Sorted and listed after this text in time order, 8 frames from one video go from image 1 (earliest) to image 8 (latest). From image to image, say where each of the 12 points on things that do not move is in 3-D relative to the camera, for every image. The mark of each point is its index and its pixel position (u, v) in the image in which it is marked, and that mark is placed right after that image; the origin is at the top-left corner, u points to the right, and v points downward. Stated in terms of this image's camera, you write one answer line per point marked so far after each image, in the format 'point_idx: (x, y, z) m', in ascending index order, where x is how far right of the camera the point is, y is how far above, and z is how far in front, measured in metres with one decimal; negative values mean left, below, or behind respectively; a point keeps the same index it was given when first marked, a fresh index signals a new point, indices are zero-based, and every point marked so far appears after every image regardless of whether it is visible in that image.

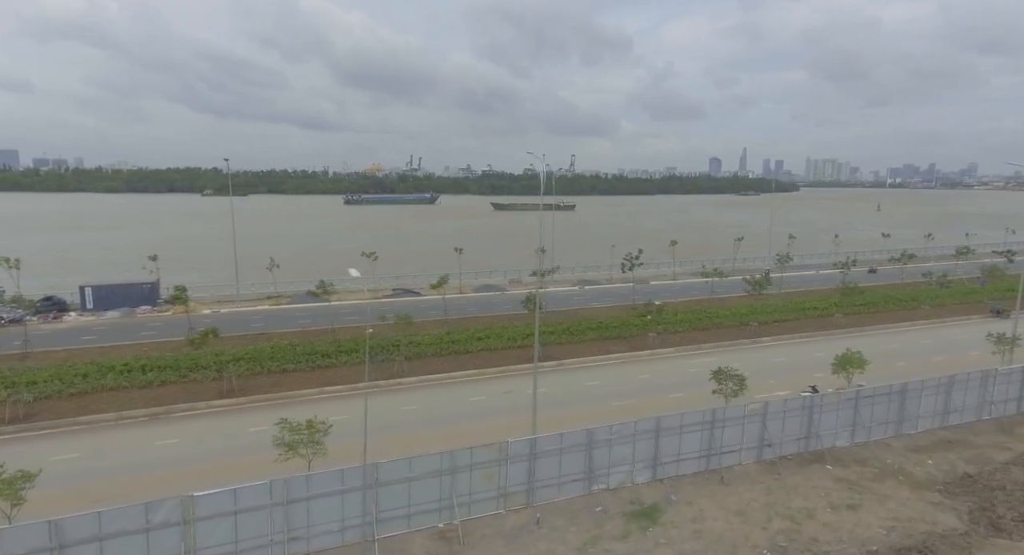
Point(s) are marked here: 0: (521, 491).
0: (+0.2, -4.0, +12.4) m
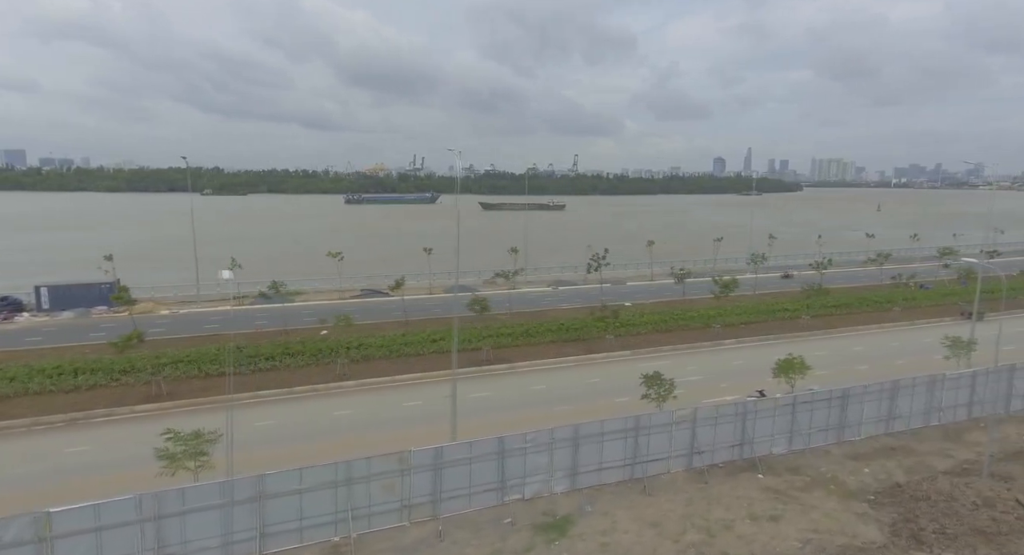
0: (-1.5, -4.1, +11.9) m
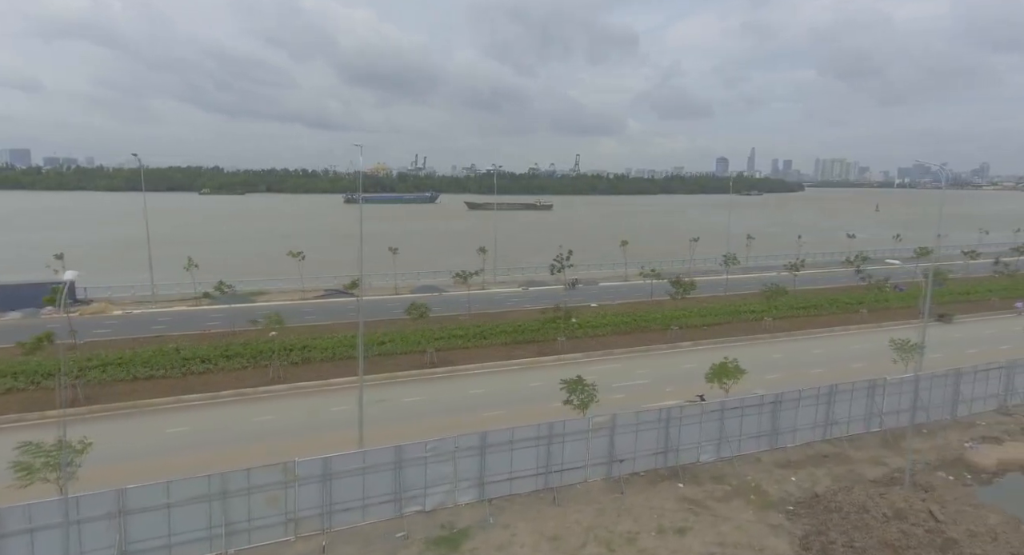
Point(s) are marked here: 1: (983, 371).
0: (-3.4, -4.1, +11.4) m
1: (+14.0, -2.8, +19.7) m
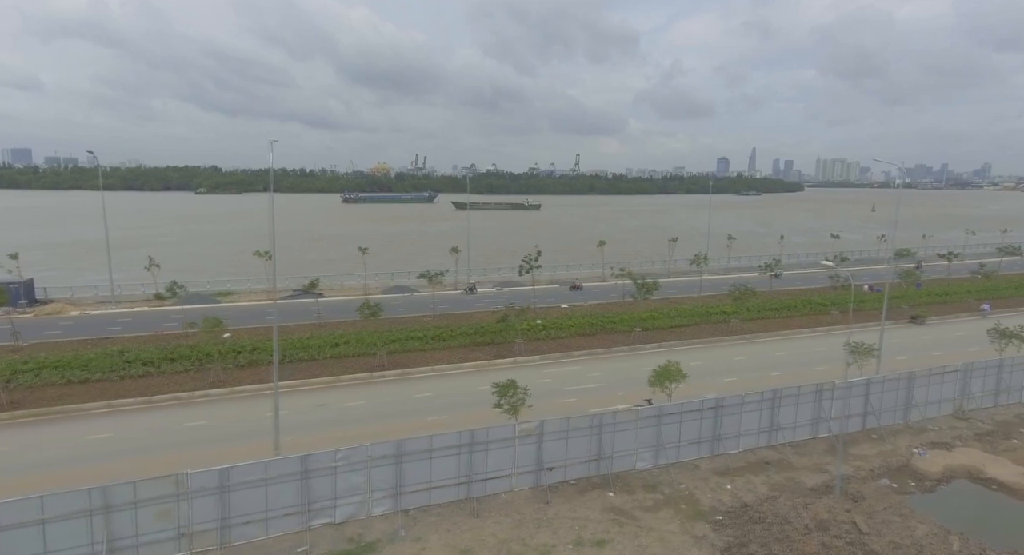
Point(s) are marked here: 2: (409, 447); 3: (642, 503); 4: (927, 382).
0: (-5.0, -4.1, +10.9) m
1: (+12.4, -2.8, +19.3) m
2: (-1.9, -3.2, +12.4) m
3: (+2.6, -4.6, +13.4) m
4: (+12.0, -3.0, +19.2) m
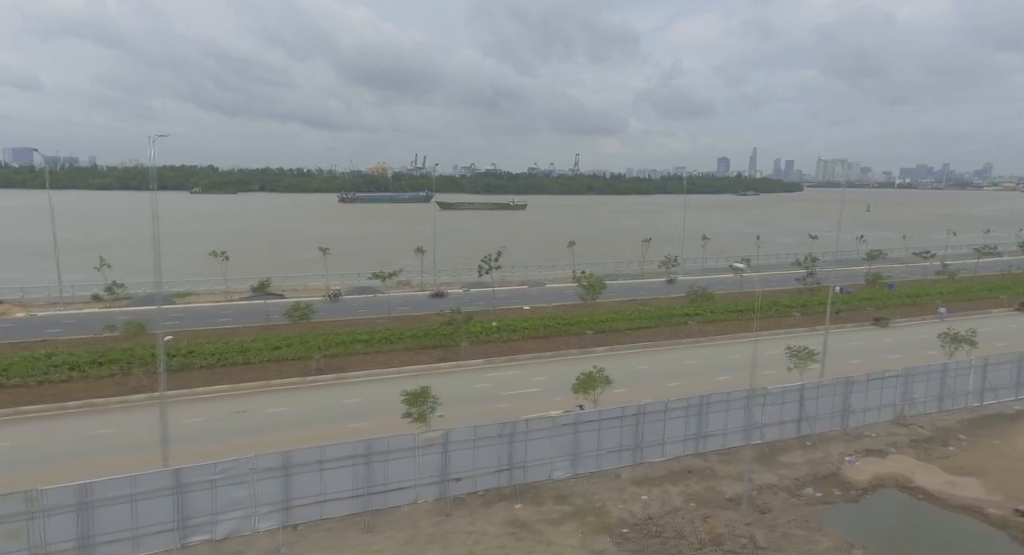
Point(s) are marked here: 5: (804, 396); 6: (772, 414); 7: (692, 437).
0: (-6.8, -4.2, +10.3) m
1: (+10.4, -2.9, +19.0) m
2: (-3.8, -3.2, +11.8) m
3: (+0.7, -4.6, +12.9) m
4: (+10.1, -3.1, +18.8) m
5: (+7.8, -3.2, +17.7) m
6: (+6.8, -3.6, +17.3) m
7: (+4.4, -3.9, +16.2) m
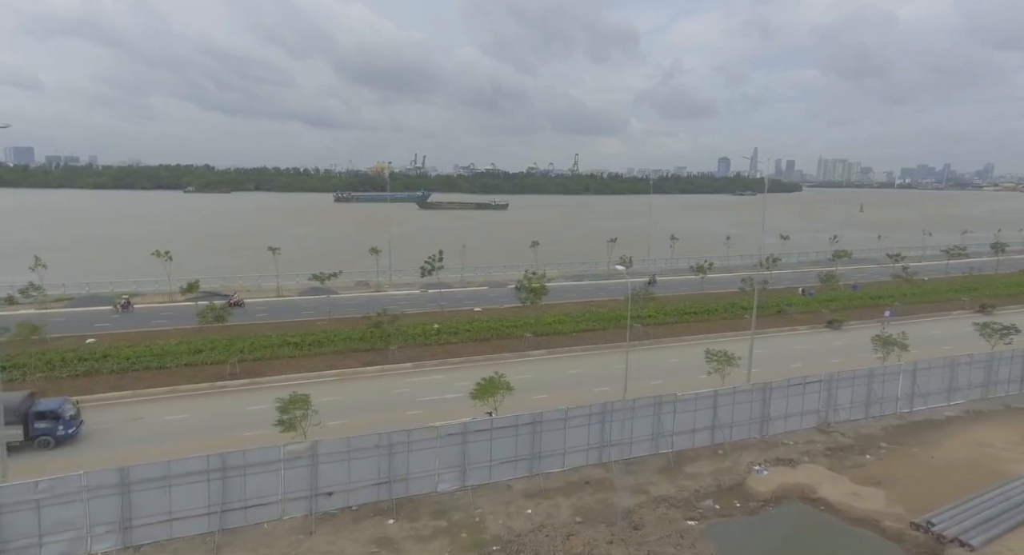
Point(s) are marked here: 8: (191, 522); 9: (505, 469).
0: (-9.2, -4.3, +9.6) m
1: (+7.9, -3.0, +18.5) m
2: (-6.2, -3.3, +11.1) m
3: (-1.7, -4.7, +12.3) m
4: (+7.6, -3.2, +18.3) m
5: (+5.3, -3.2, +17.1) m
6: (+4.3, -3.7, +16.8) m
7: (+1.9, -4.0, +15.6) m
8: (-5.6, -4.3, +11.6) m
9: (-0.2, -4.2, +14.6) m
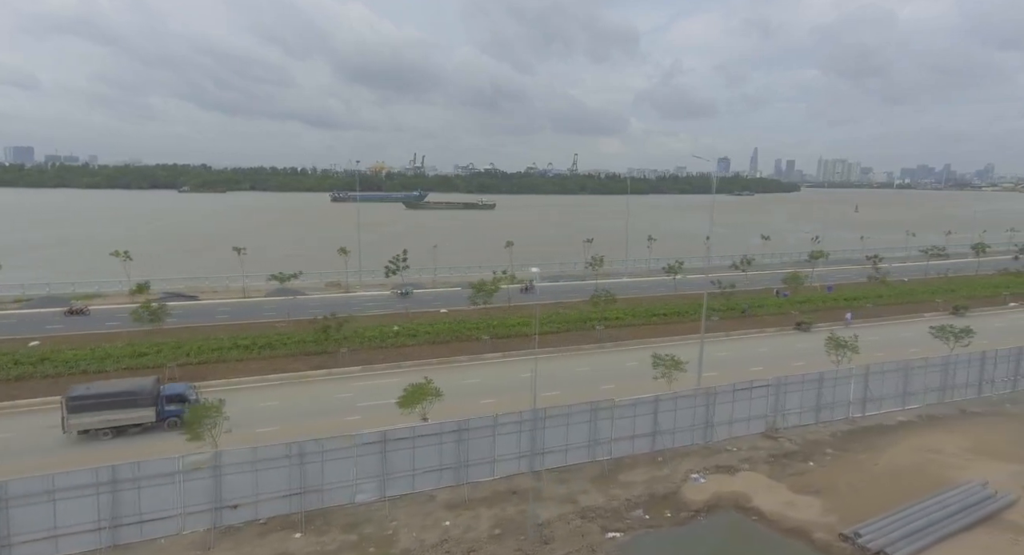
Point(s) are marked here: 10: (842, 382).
0: (-10.8, -4.3, +9.0) m
1: (+6.3, -3.1, +18.1) m
2: (-7.8, -3.4, +10.6) m
3: (-3.3, -4.8, +11.8) m
4: (+5.9, -3.3, +17.9) m
5: (+3.7, -3.3, +16.7) m
6: (+2.7, -3.7, +16.3) m
7: (+0.3, -4.0, +15.1) m
8: (-7.2, -4.3, +11.1) m
9: (-1.8, -4.3, +14.1) m
10: (+9.9, -3.1, +19.9) m
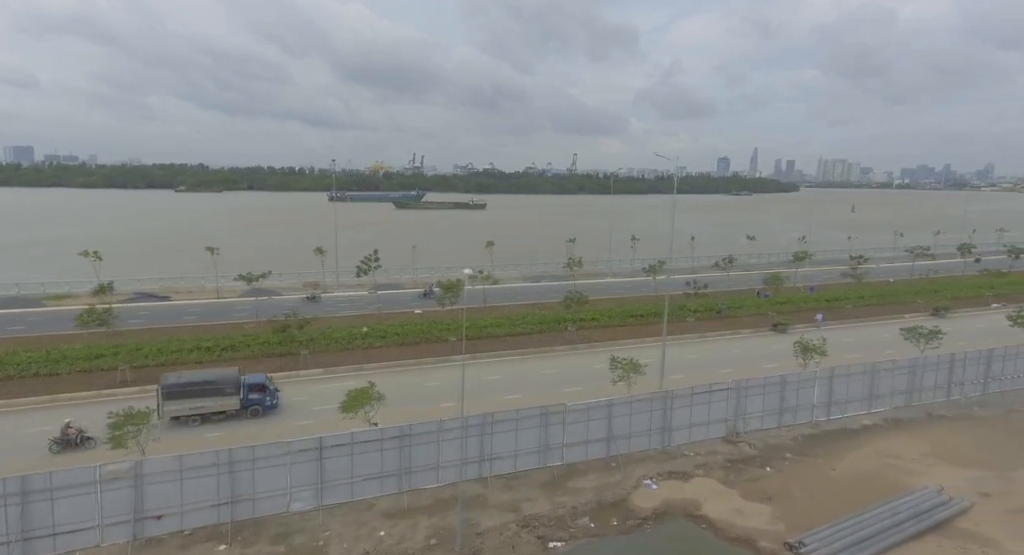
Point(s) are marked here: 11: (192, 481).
0: (-11.9, -4.4, +8.6) m
1: (+5.0, -3.1, +17.7) m
2: (-9.0, -3.4, +10.2) m
3: (-4.5, -4.8, +11.4) m
4: (+4.7, -3.3, +17.6) m
5: (+2.5, -3.4, +16.4) m
6: (+1.5, -3.8, +16.0) m
7: (-0.9, -4.1, +14.8) m
8: (-8.4, -4.4, +10.7) m
9: (-3.0, -4.3, +13.7) m
10: (+8.7, -3.2, +19.6) m
11: (-5.8, -3.7, +12.1) m
